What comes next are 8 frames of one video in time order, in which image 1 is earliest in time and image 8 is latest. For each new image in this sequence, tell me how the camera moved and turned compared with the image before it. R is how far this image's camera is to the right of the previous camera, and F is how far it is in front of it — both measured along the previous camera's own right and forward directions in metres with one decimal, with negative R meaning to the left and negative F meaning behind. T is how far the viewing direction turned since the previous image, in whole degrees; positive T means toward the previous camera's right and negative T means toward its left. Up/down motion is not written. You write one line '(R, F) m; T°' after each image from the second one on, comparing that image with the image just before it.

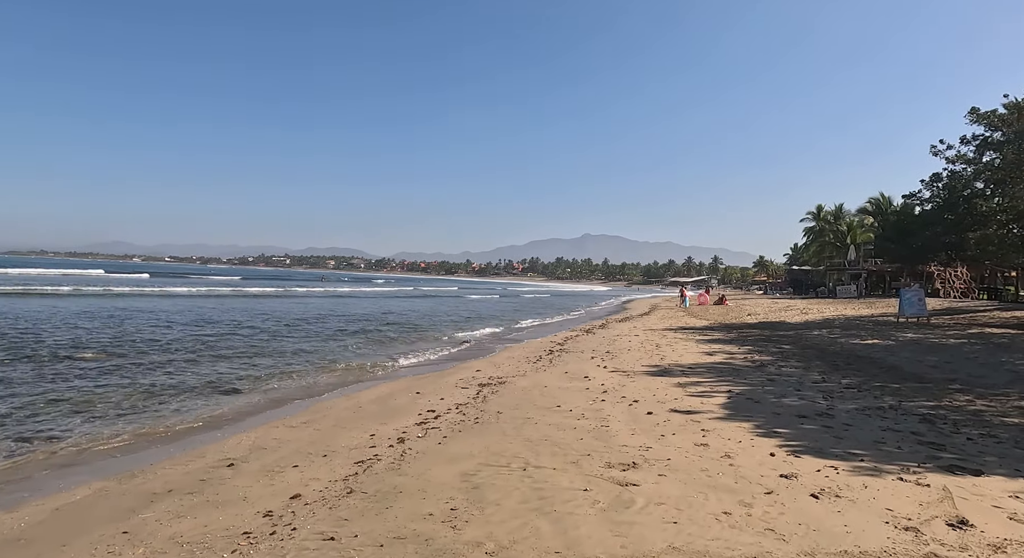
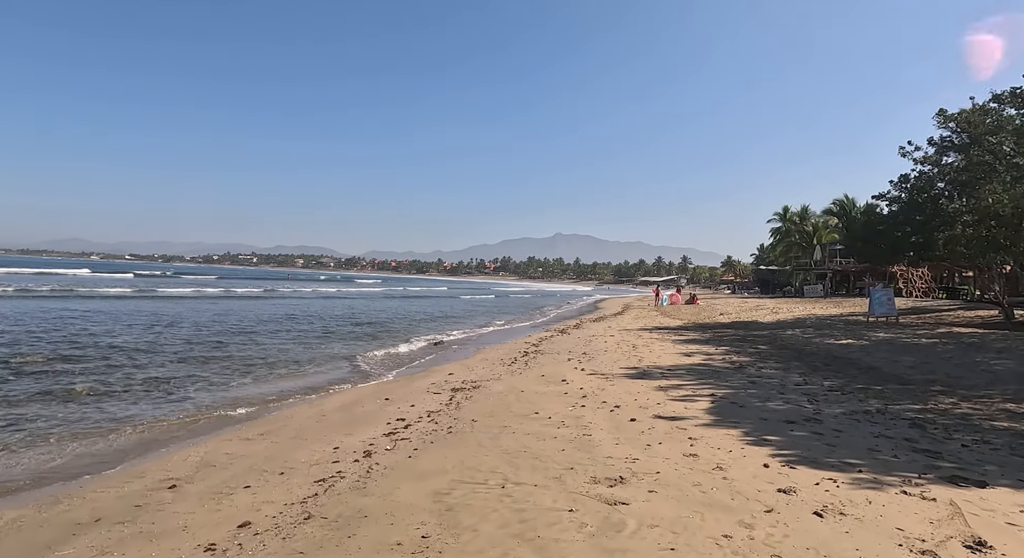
(-0.1, +0.6) m; +3°
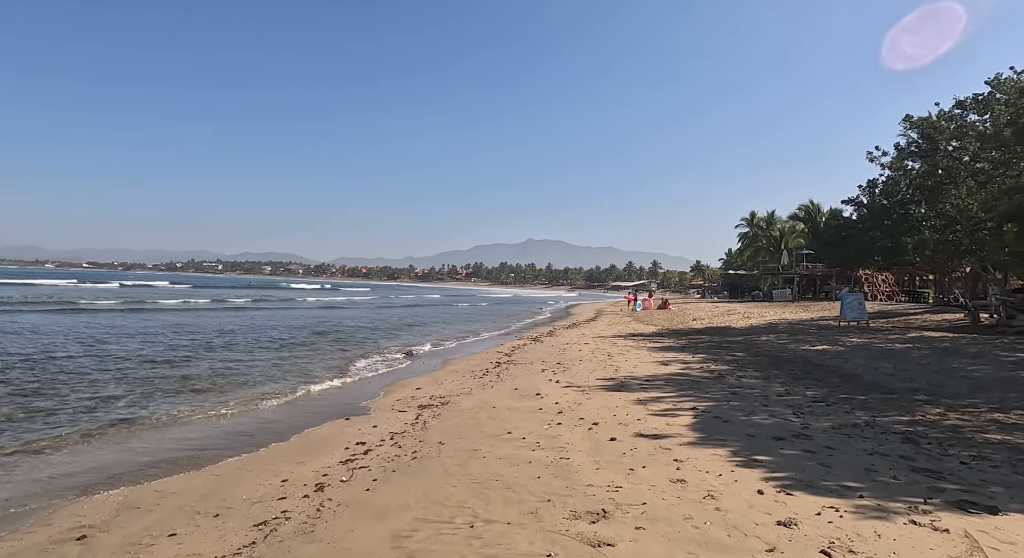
(0.0, +0.7) m; +3°
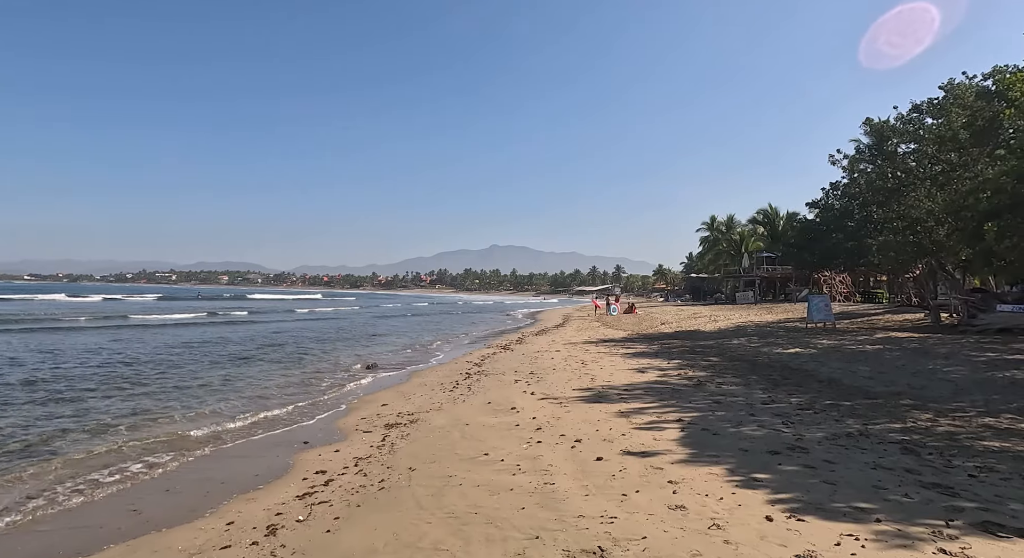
(-0.1, +0.7) m; +3°
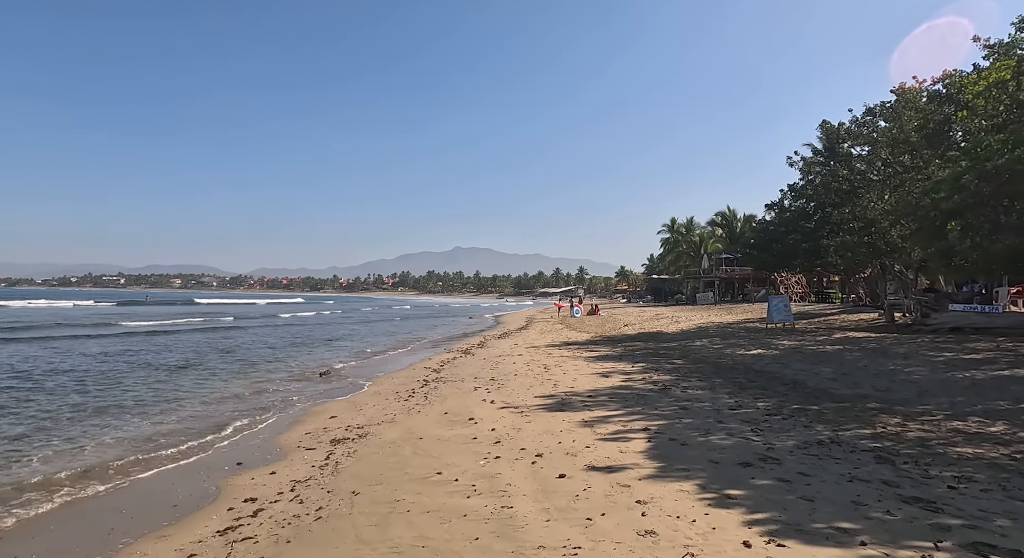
(+0.1, +0.6) m; +3°
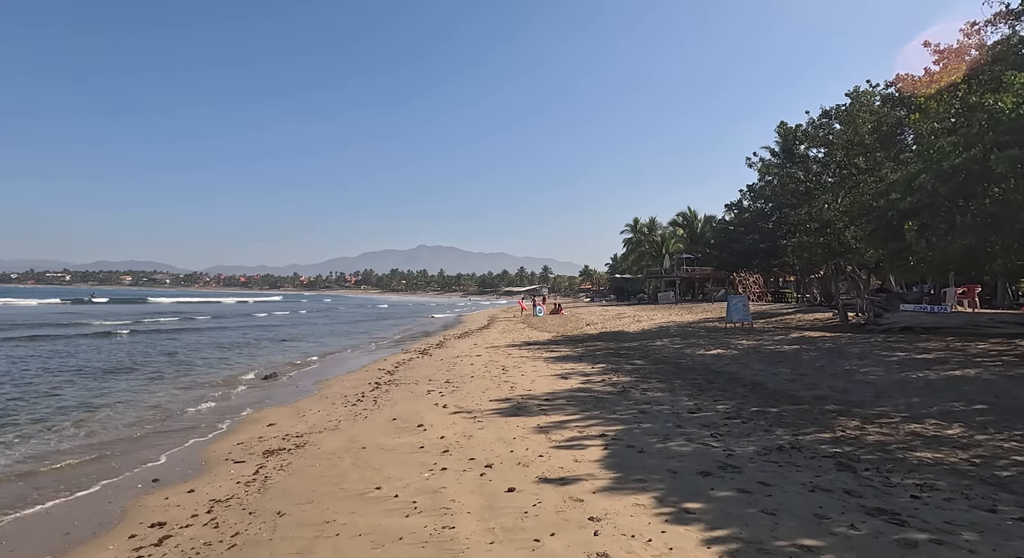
(+0.2, +0.5) m; +3°
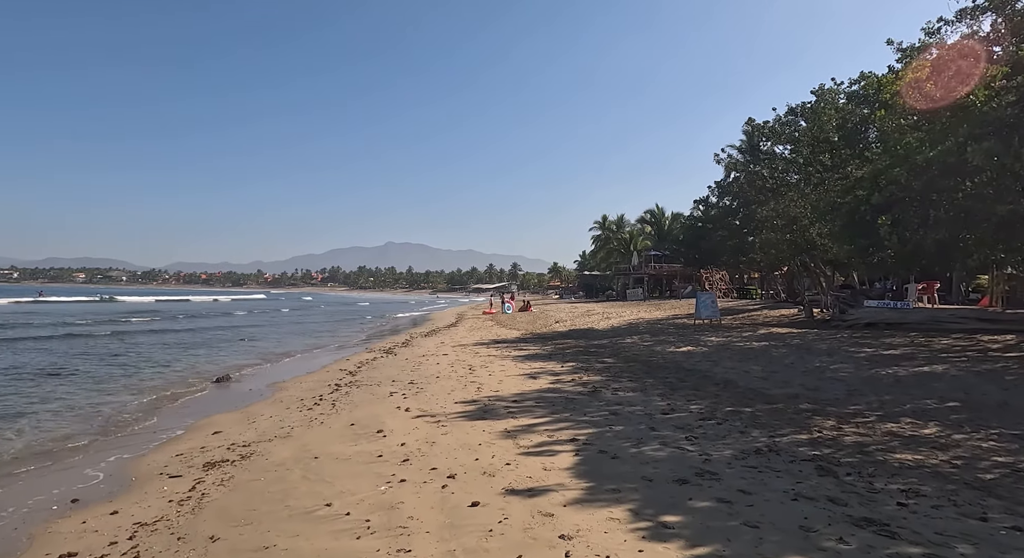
(+0.1, +0.5) m; +3°
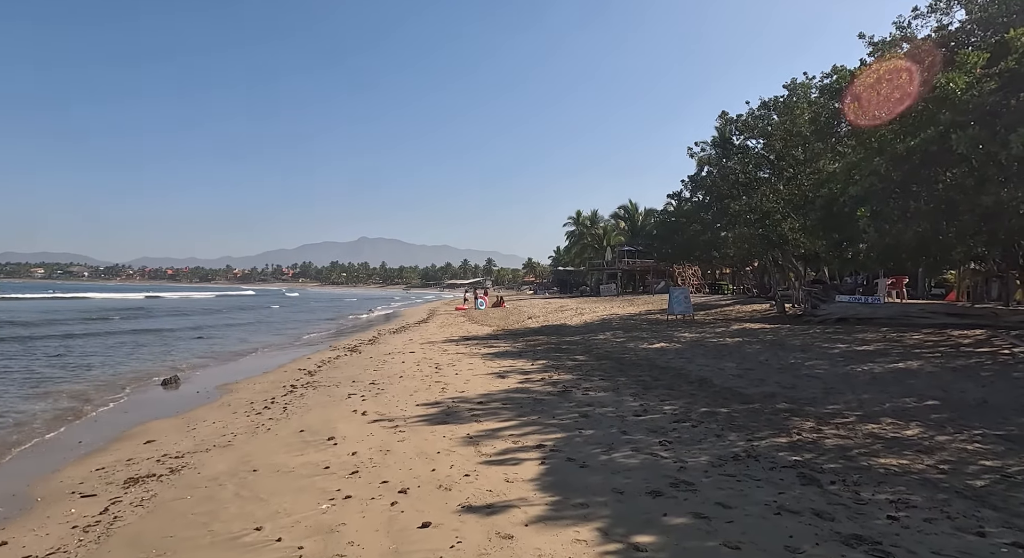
(+0.2, +0.6) m; +2°
